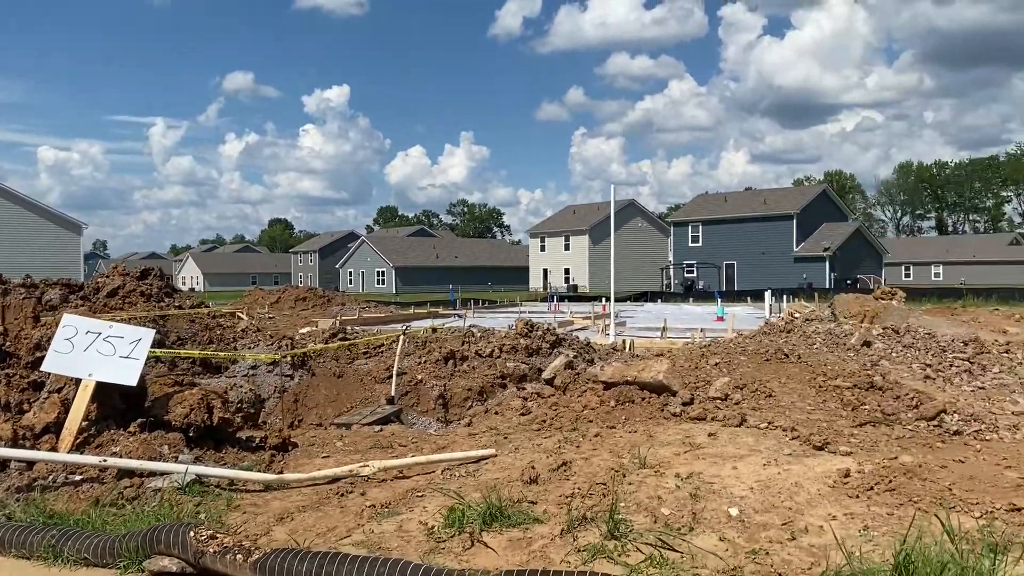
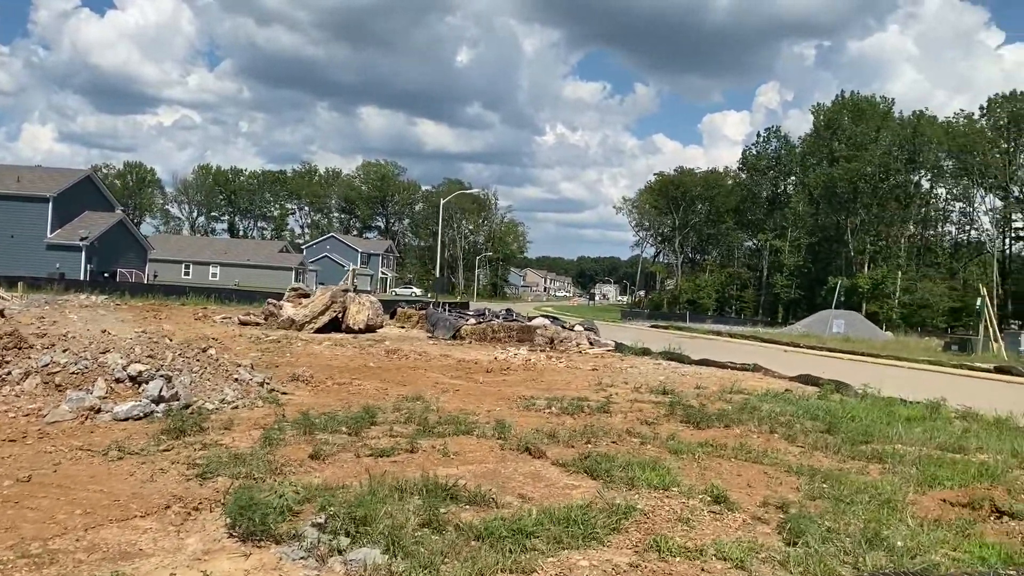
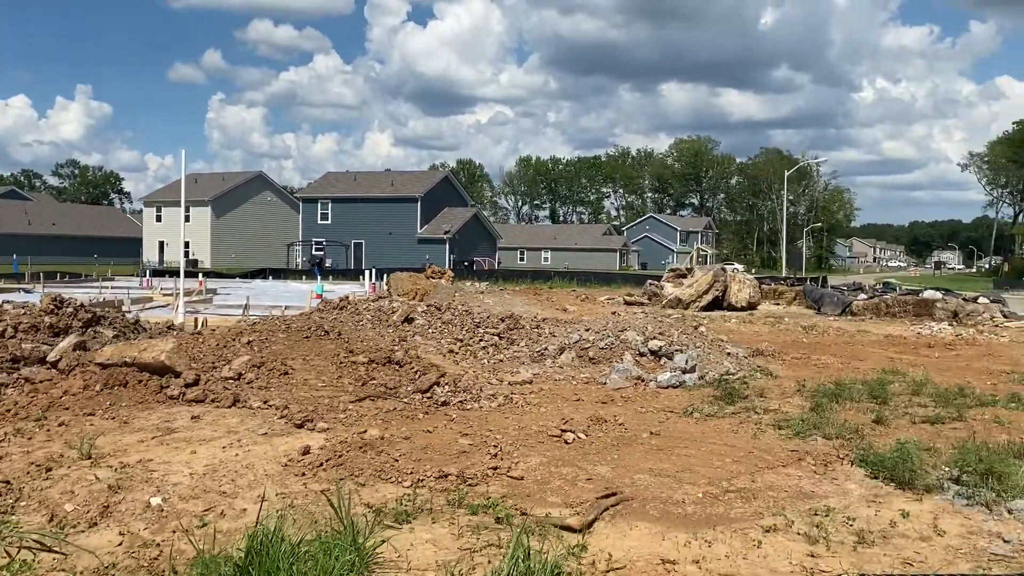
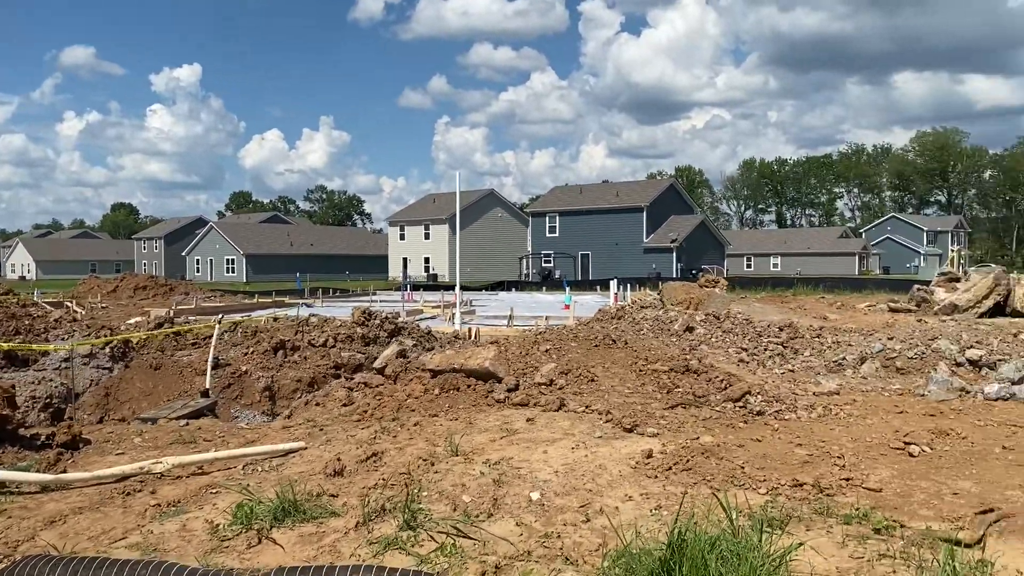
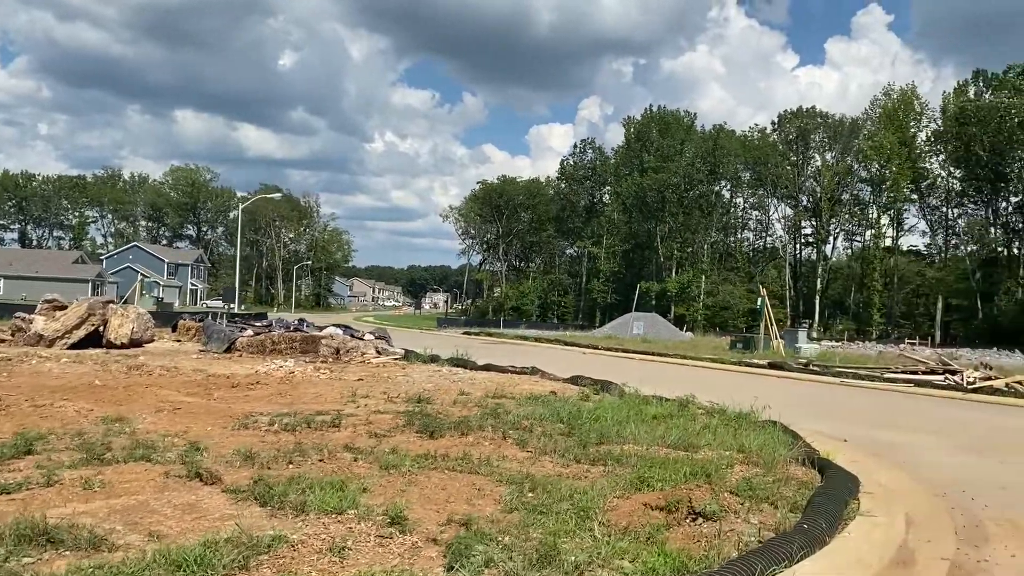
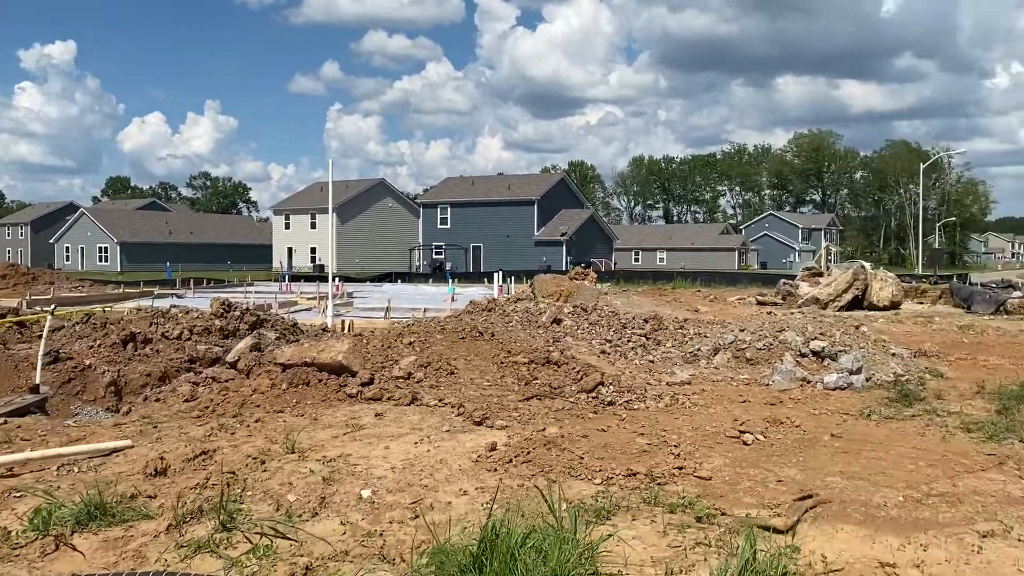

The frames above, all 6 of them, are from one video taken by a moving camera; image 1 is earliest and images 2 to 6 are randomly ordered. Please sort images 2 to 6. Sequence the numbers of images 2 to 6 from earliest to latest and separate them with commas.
4, 6, 3, 2, 5
